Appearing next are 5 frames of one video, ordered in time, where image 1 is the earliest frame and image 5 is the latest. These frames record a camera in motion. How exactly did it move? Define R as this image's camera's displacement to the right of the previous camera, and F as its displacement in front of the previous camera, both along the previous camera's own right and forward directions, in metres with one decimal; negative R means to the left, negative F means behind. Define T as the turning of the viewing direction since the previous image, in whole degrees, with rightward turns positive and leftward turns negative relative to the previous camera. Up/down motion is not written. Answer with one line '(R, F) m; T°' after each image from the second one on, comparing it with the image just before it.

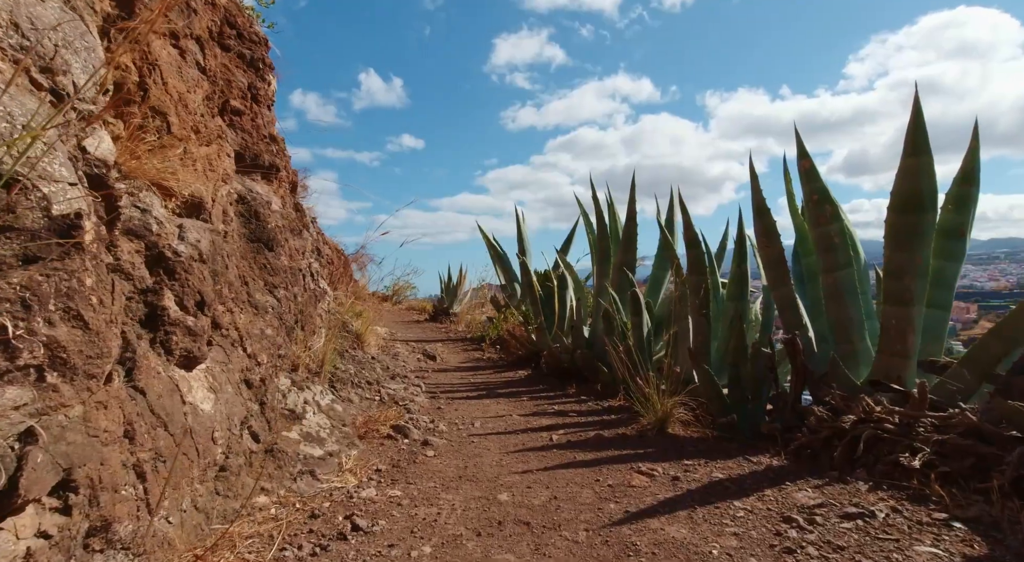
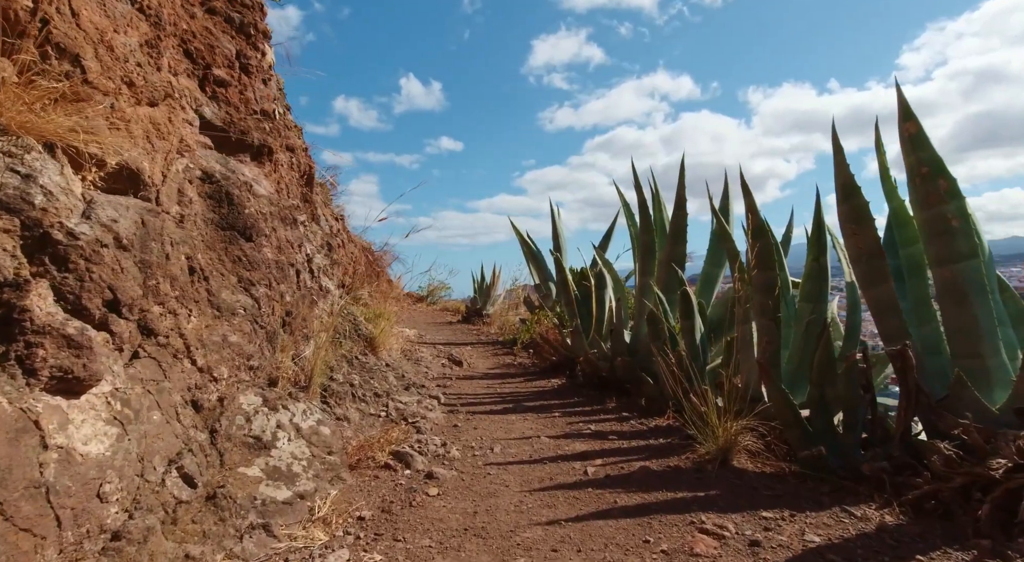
(+0.1, +0.6) m; -4°
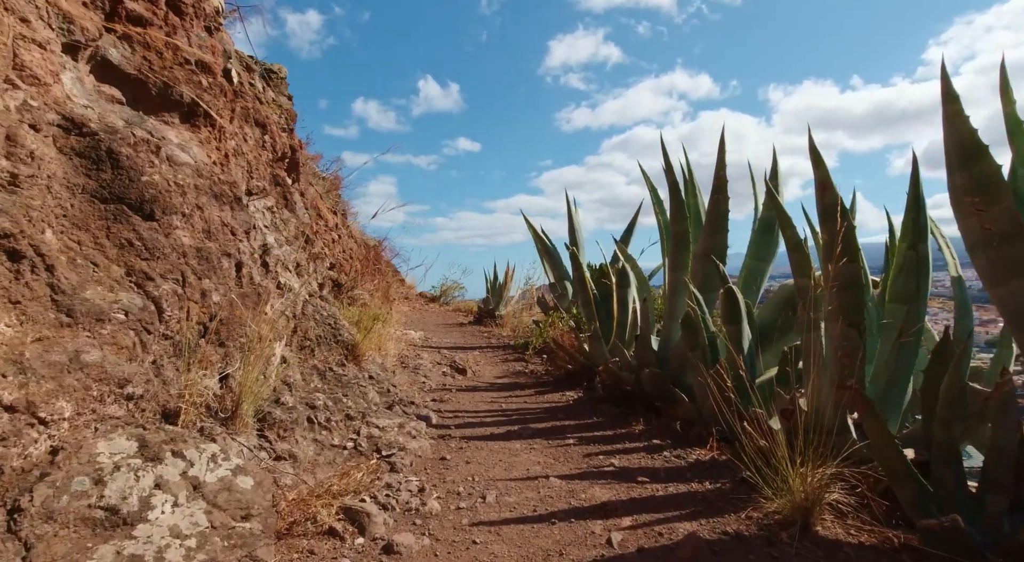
(+0.1, +0.8) m; -2°
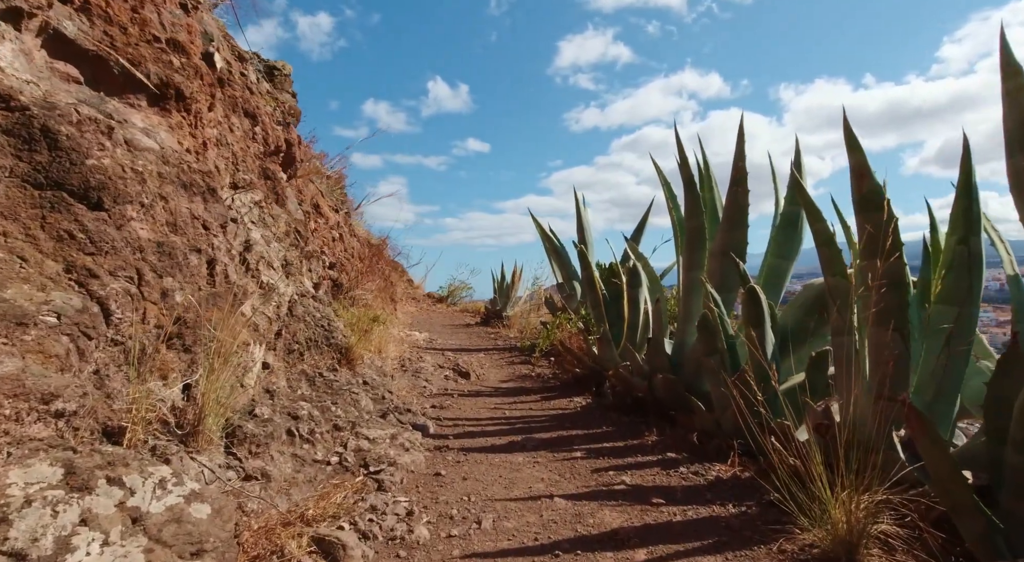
(0.0, +0.3) m; -1°
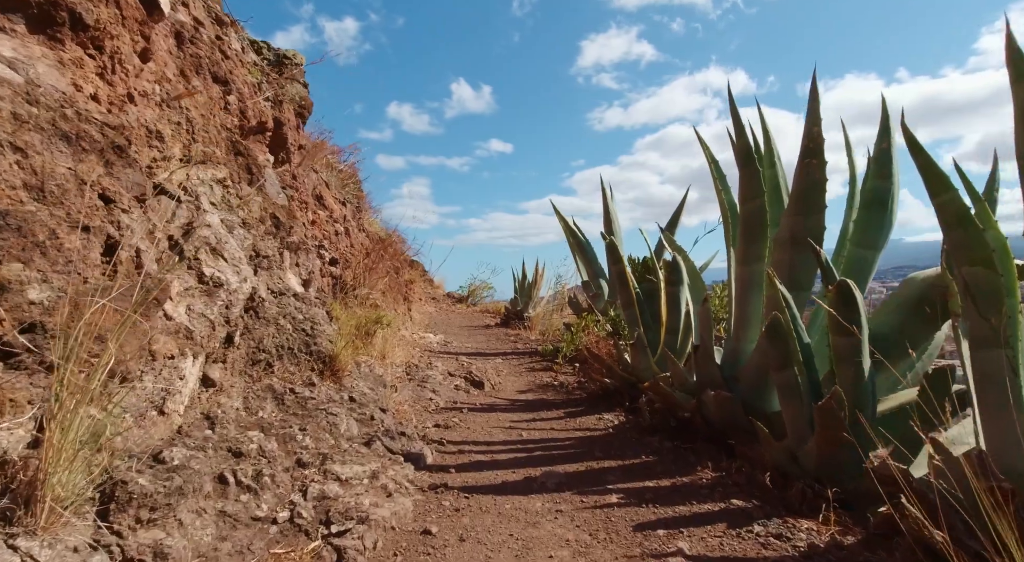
(0.0, +0.7) m; -2°
